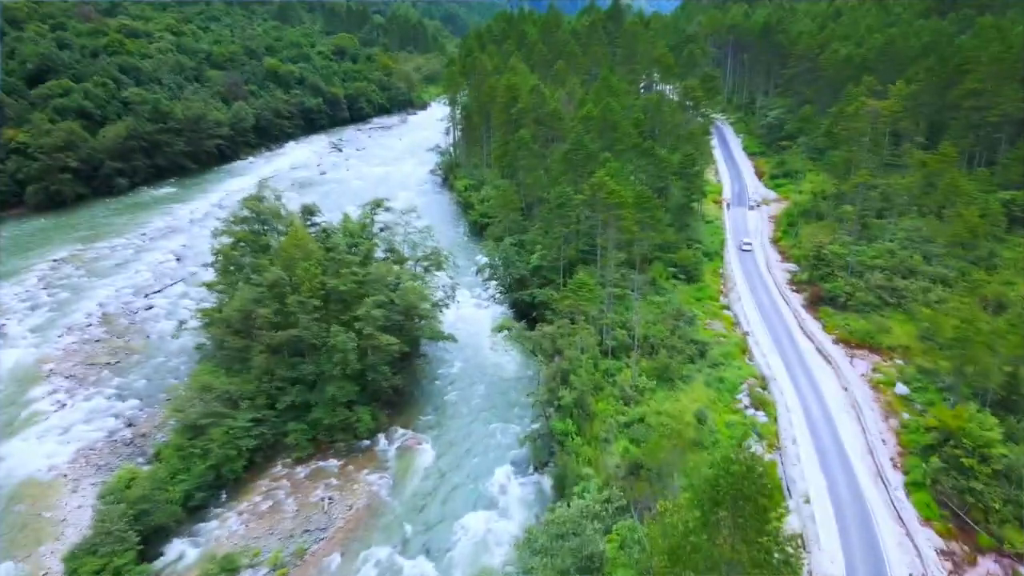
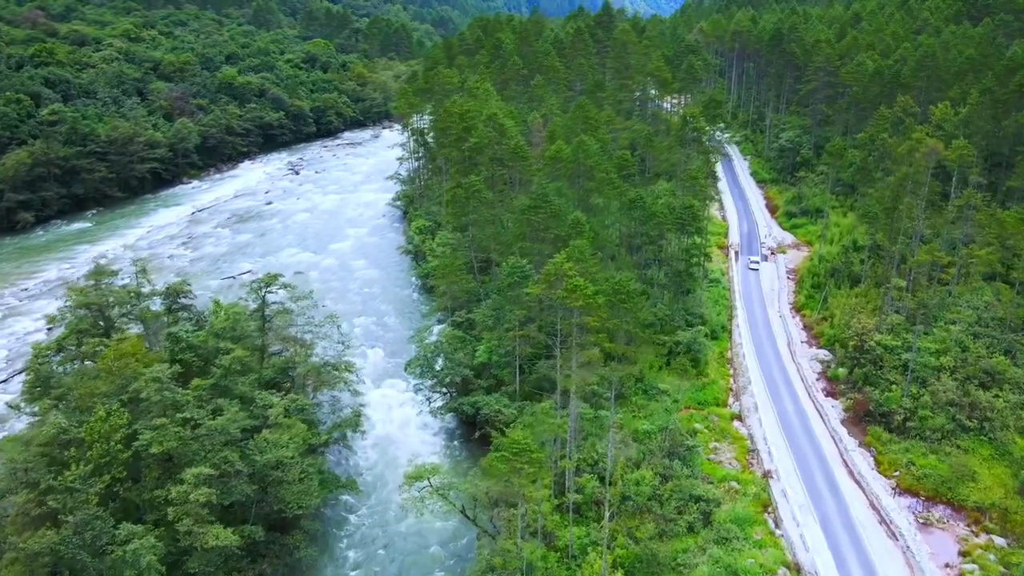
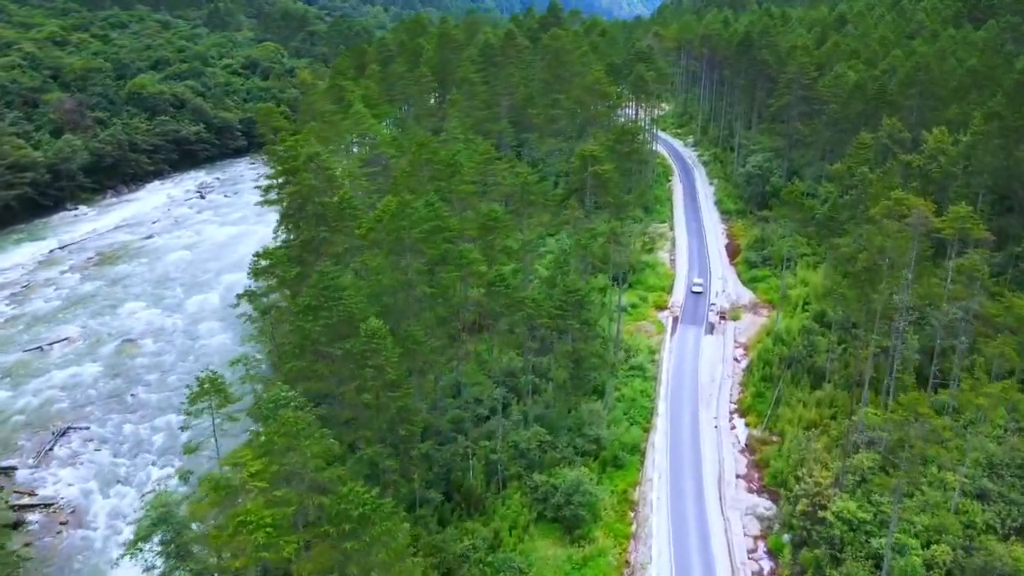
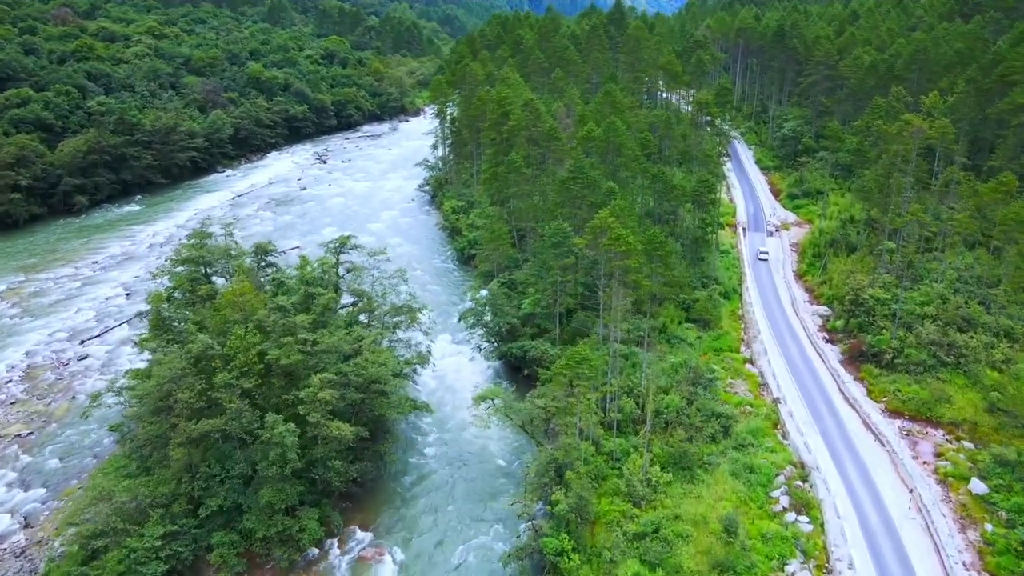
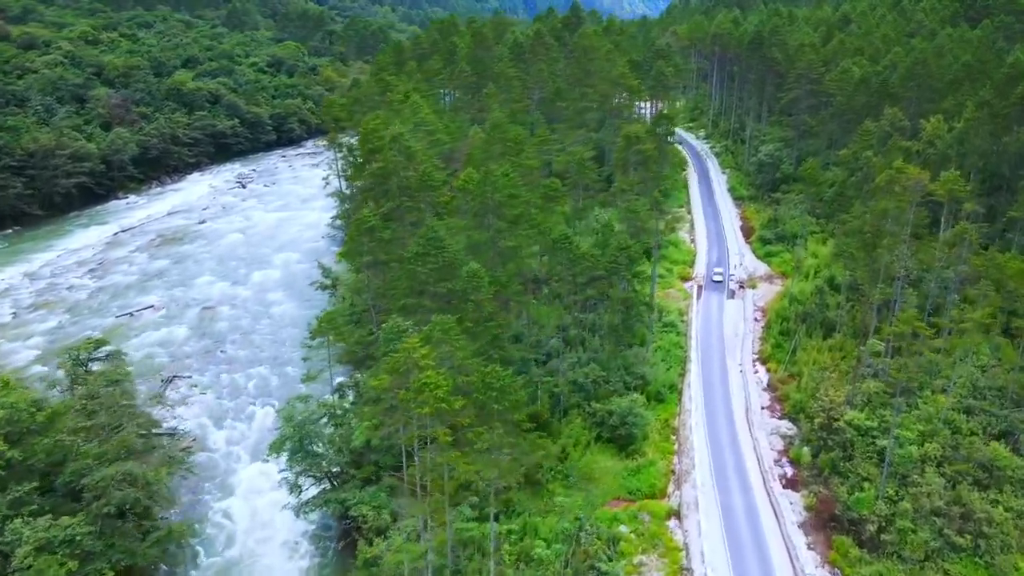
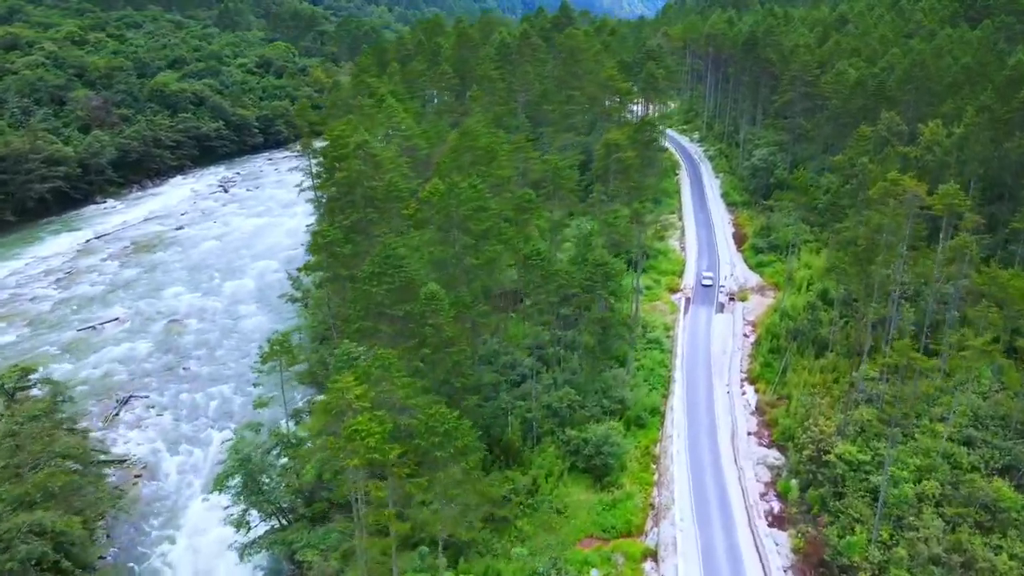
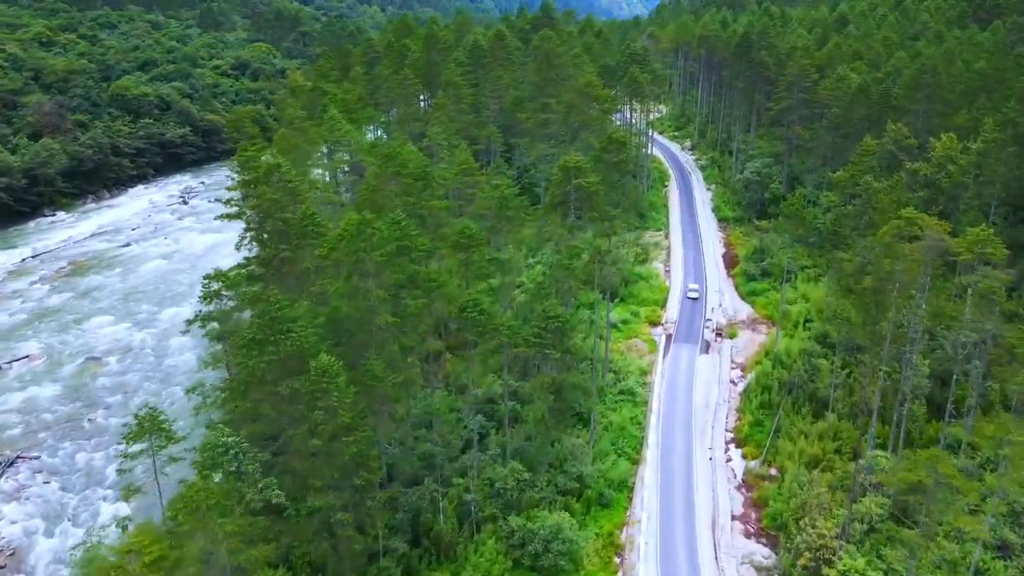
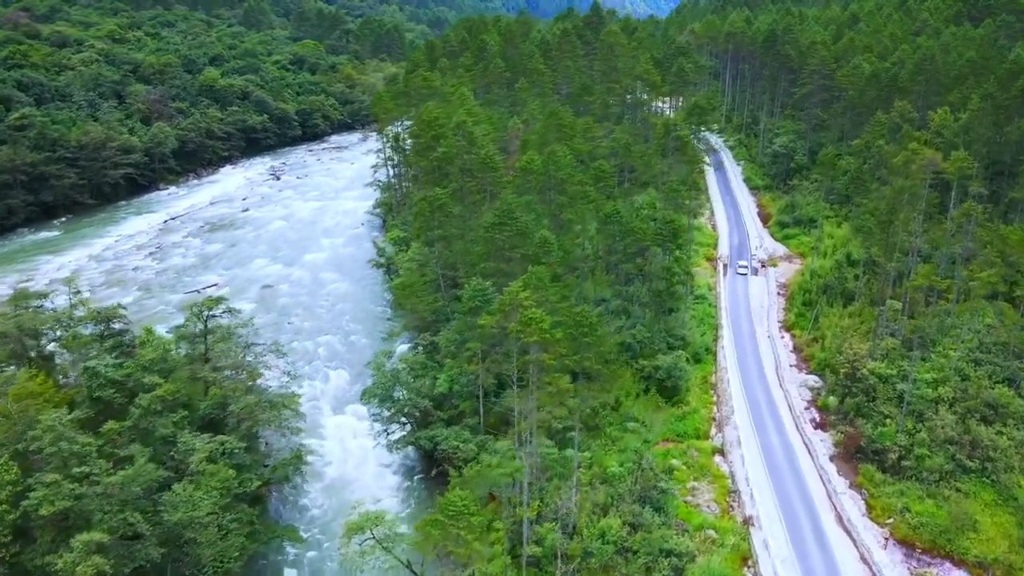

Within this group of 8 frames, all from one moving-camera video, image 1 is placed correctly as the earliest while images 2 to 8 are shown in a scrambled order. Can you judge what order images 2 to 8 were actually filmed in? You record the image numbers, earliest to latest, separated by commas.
4, 2, 8, 5, 6, 3, 7
